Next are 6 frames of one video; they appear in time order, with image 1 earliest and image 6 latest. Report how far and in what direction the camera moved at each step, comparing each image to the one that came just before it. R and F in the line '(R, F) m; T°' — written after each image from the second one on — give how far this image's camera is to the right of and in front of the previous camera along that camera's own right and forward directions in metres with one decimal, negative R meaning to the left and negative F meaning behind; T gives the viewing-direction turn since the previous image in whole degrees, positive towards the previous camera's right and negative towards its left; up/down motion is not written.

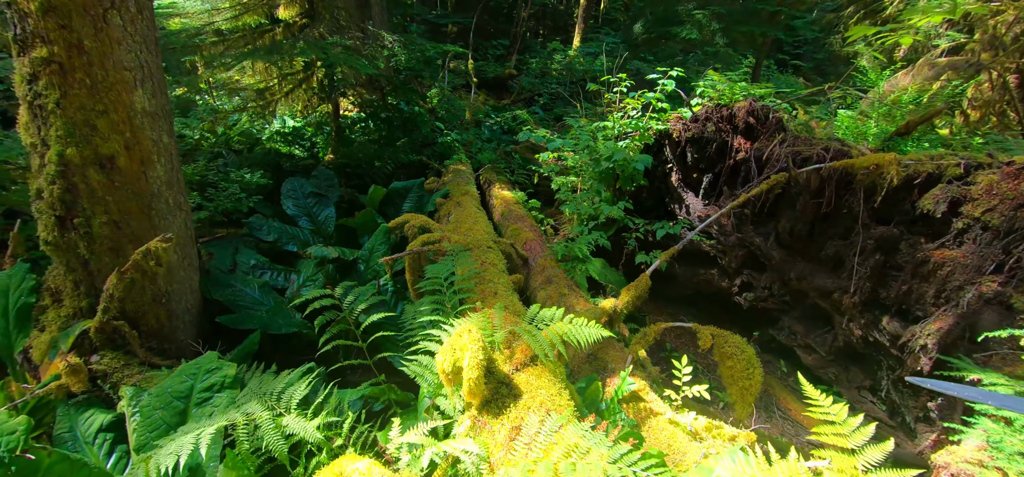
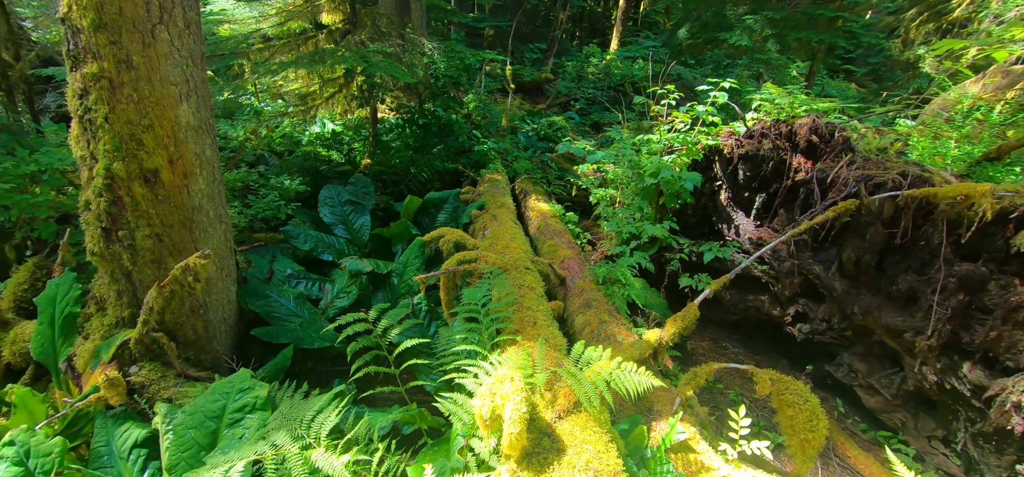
(-0.1, +0.1) m; -4°
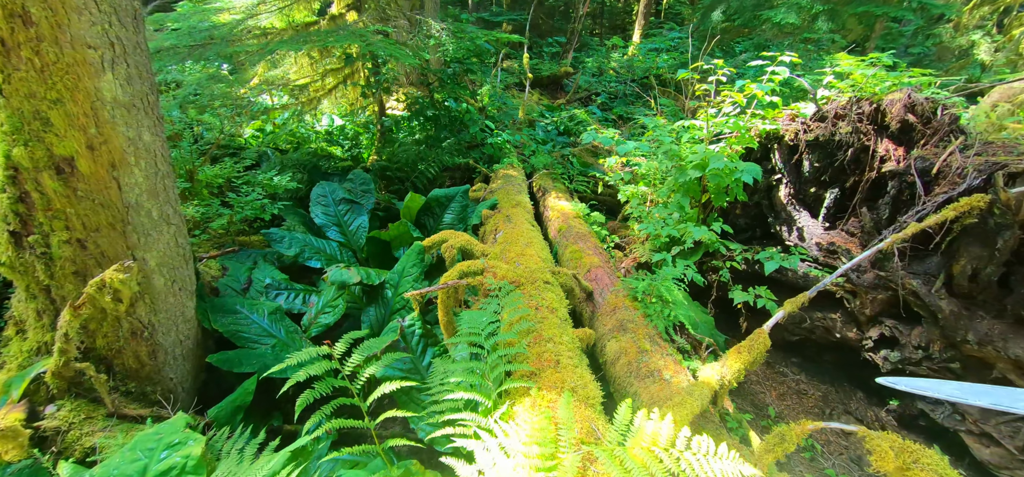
(0.0, +0.6) m; -2°
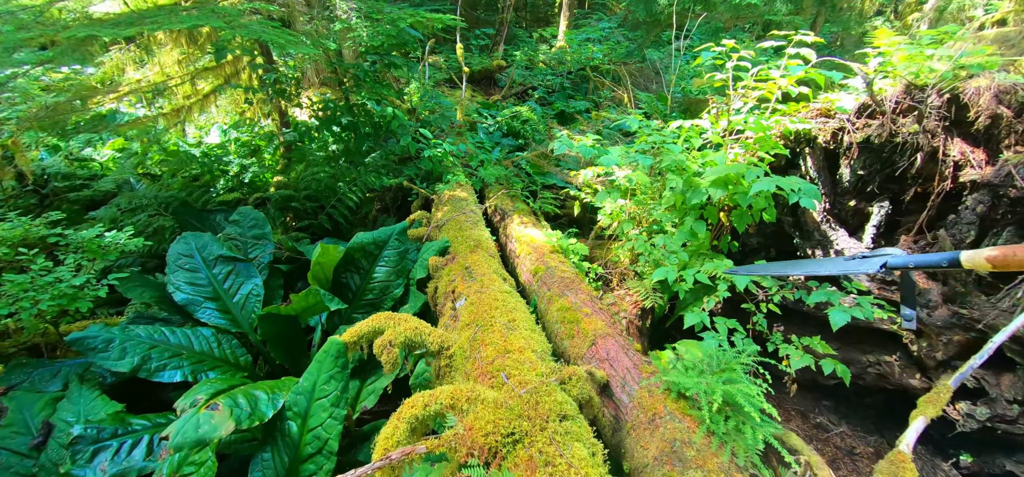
(-0.1, +1.1) m; +8°
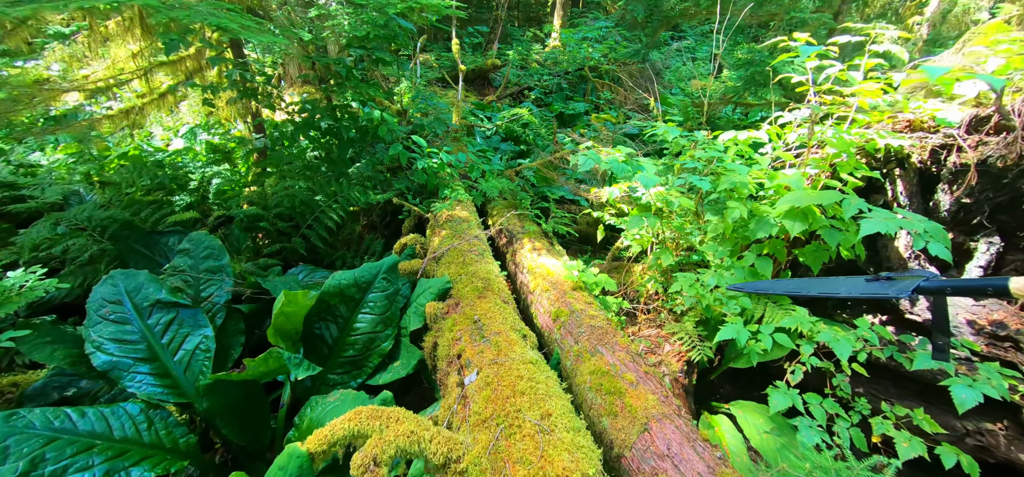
(-0.2, +0.6) m; +1°
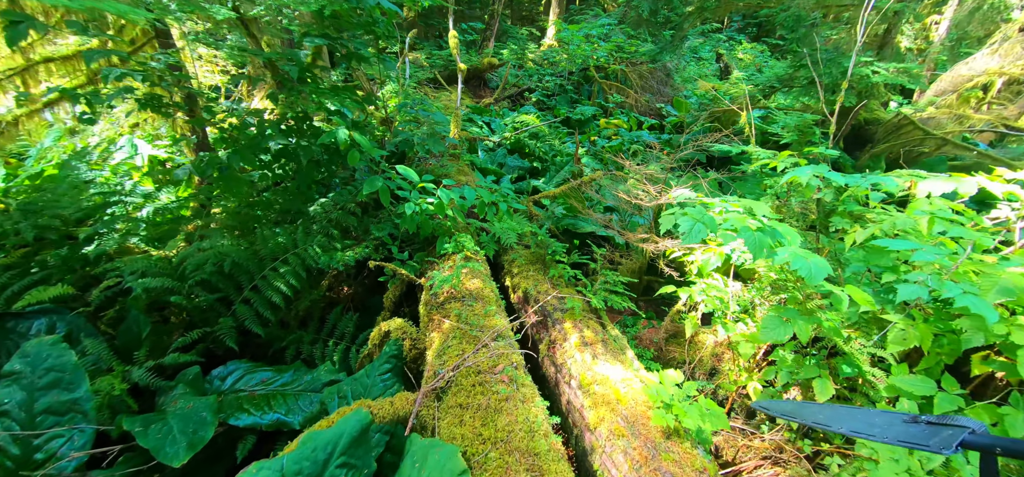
(-0.2, +1.1) m; +1°
